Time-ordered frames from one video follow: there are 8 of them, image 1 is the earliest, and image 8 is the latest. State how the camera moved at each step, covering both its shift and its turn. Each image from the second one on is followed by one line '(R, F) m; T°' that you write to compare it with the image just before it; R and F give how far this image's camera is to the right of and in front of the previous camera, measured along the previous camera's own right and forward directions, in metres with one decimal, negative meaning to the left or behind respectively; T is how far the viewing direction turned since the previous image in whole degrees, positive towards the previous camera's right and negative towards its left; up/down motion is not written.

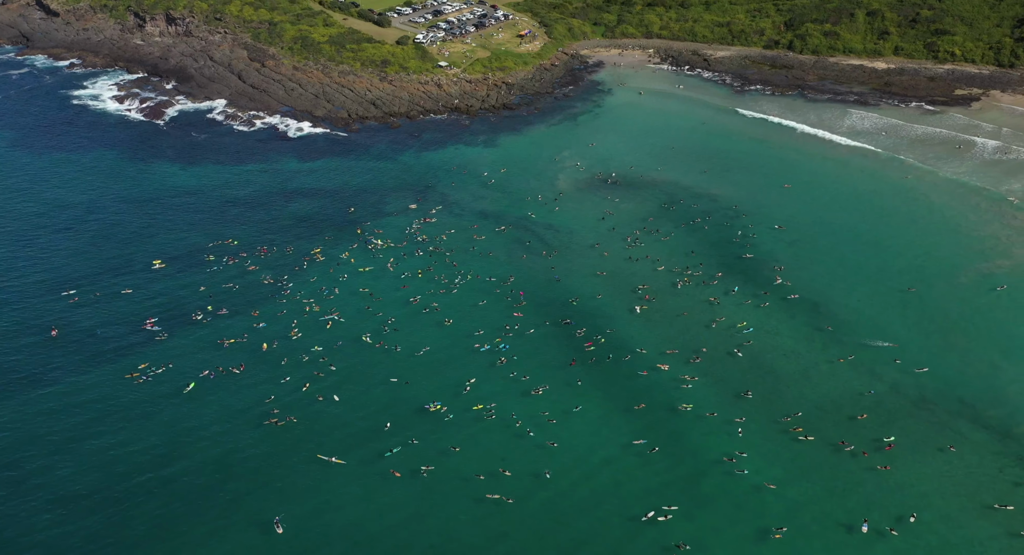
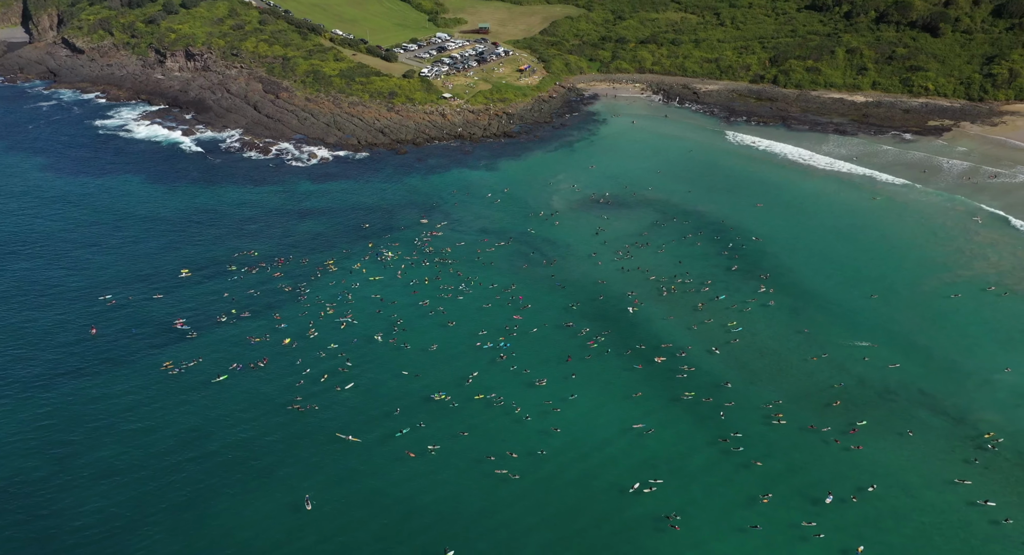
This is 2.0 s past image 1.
(0.0, -4.4) m; 0°
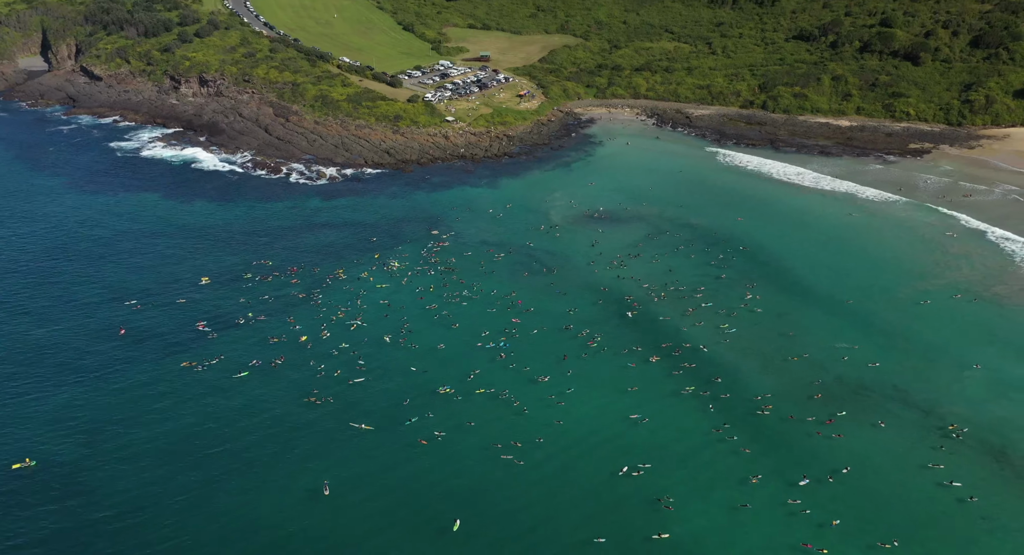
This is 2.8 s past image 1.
(0.0, -3.6) m; 0°
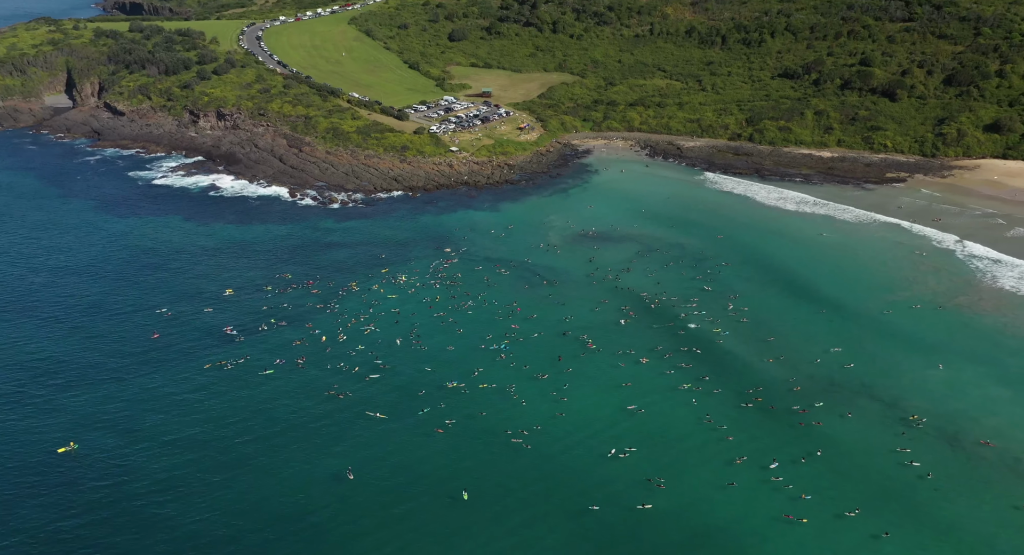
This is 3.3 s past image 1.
(0.0, -5.1) m; 0°
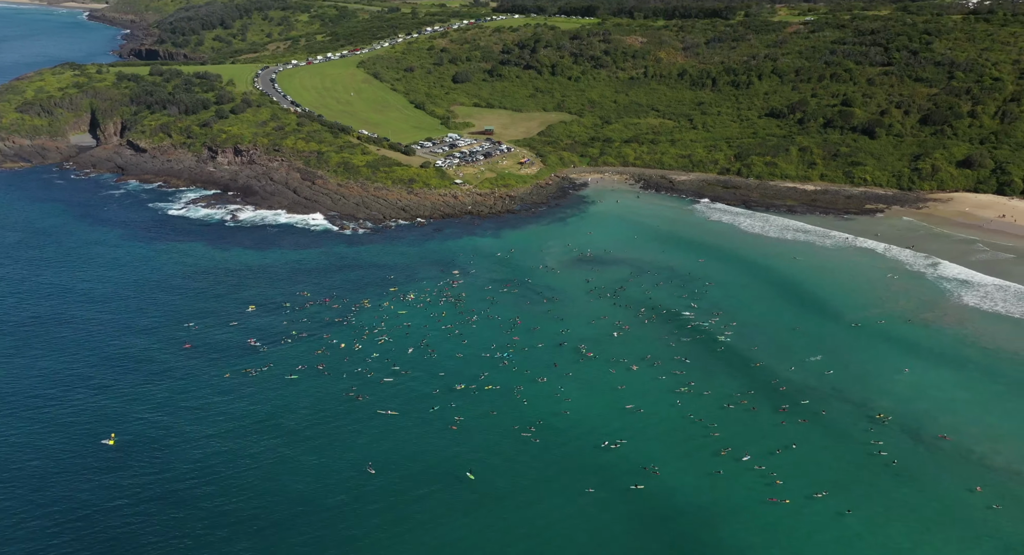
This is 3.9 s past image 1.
(-0.1, -5.5) m; 0°
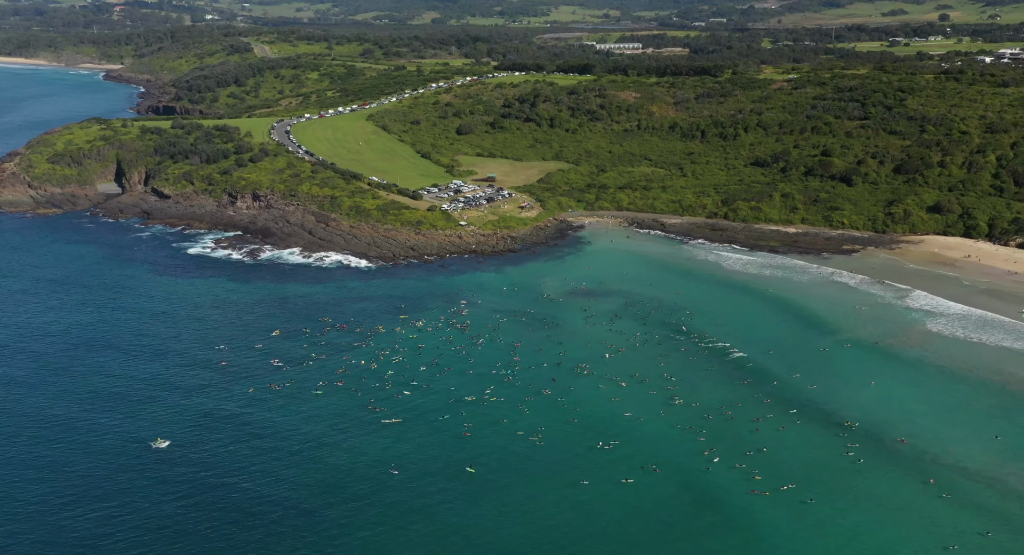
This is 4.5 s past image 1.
(-0.2, -6.9) m; 0°
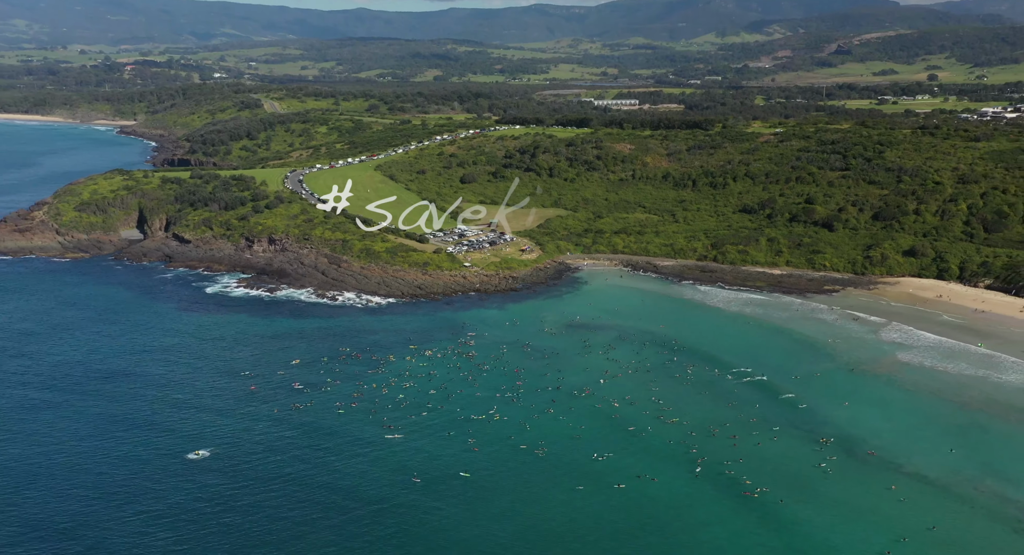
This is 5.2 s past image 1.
(-0.2, -7.0) m; 0°
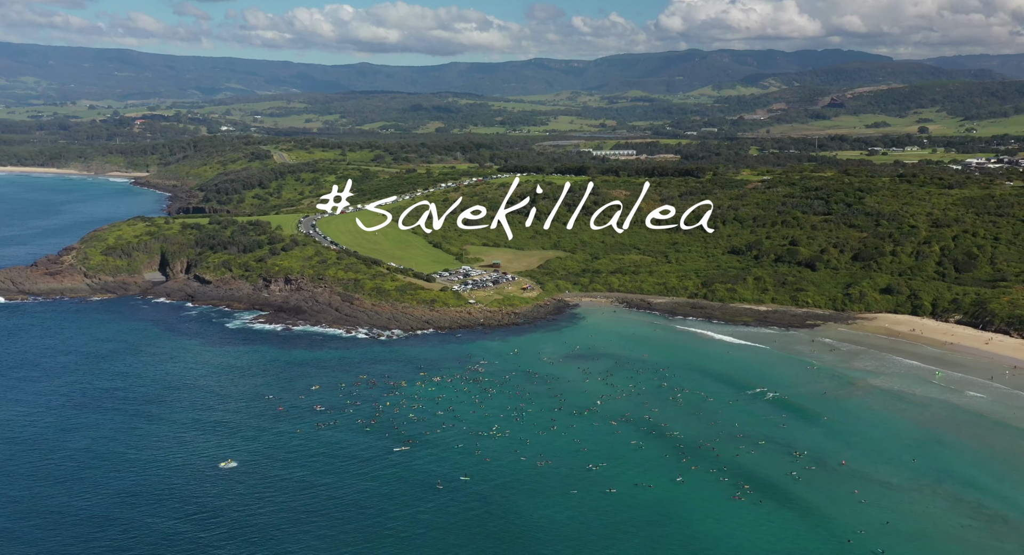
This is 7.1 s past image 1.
(-0.3, -8.5) m; 0°
